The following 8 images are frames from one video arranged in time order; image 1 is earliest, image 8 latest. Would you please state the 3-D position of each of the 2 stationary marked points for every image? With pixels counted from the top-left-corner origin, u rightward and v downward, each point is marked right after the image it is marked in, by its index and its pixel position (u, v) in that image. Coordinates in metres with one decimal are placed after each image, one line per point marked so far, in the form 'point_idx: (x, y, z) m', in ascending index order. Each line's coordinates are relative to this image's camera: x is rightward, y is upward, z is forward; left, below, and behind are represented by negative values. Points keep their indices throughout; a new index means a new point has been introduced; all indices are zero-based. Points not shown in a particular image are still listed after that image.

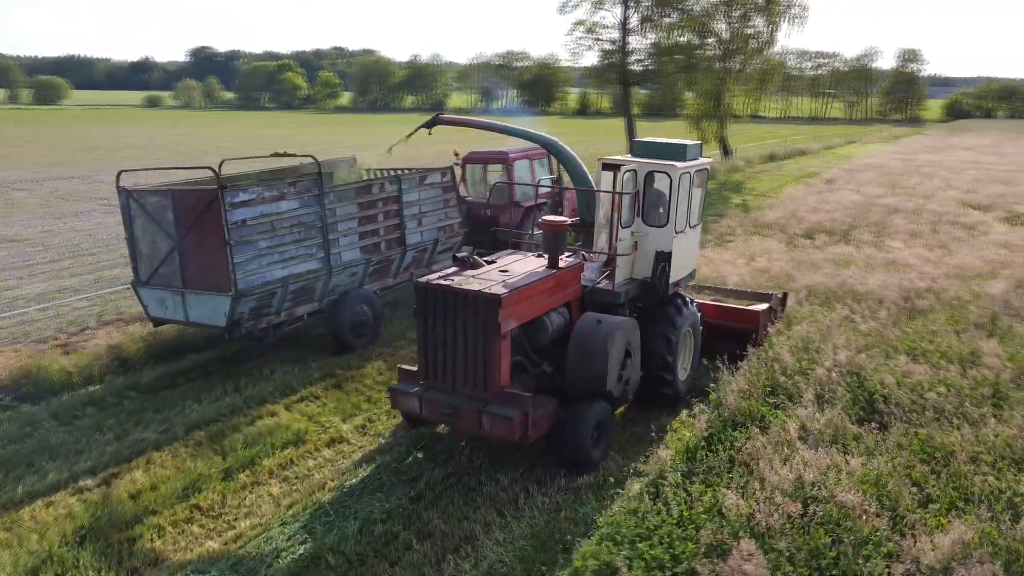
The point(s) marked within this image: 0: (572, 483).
0: (+0.4, -1.4, +5.8) m
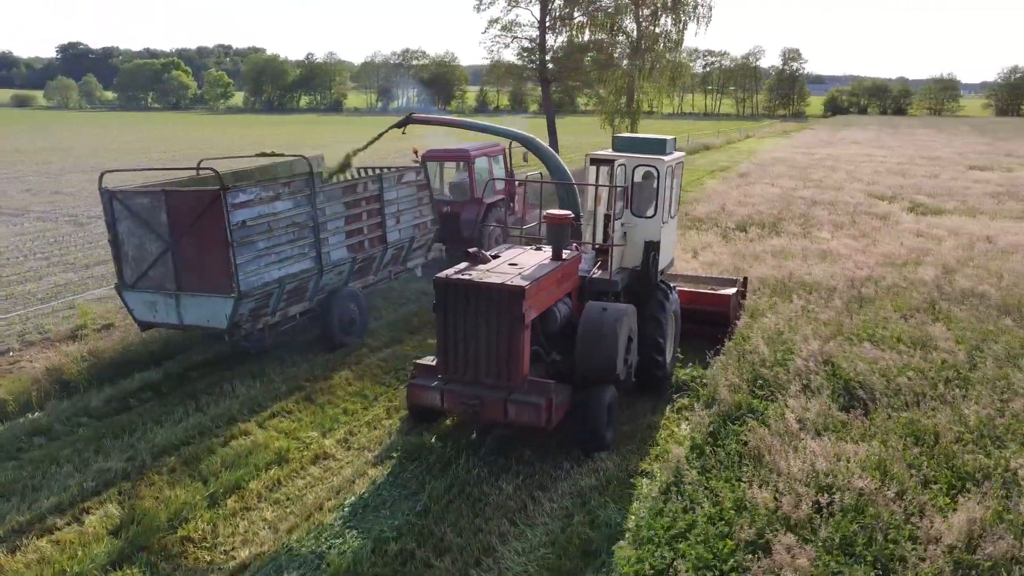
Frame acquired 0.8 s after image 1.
0: (+0.5, -1.5, +5.8) m
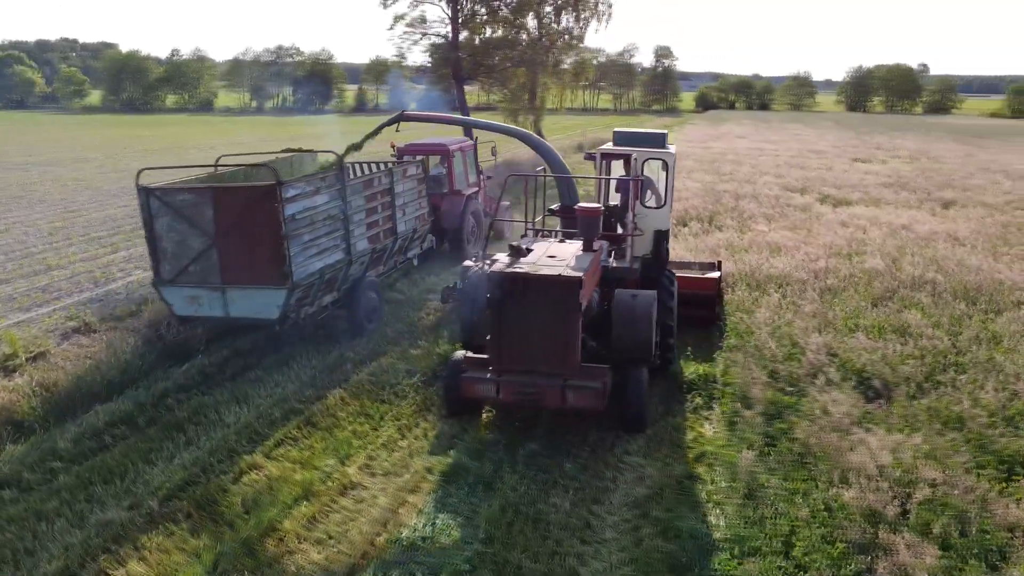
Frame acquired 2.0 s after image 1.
0: (+0.8, -1.5, +5.6) m
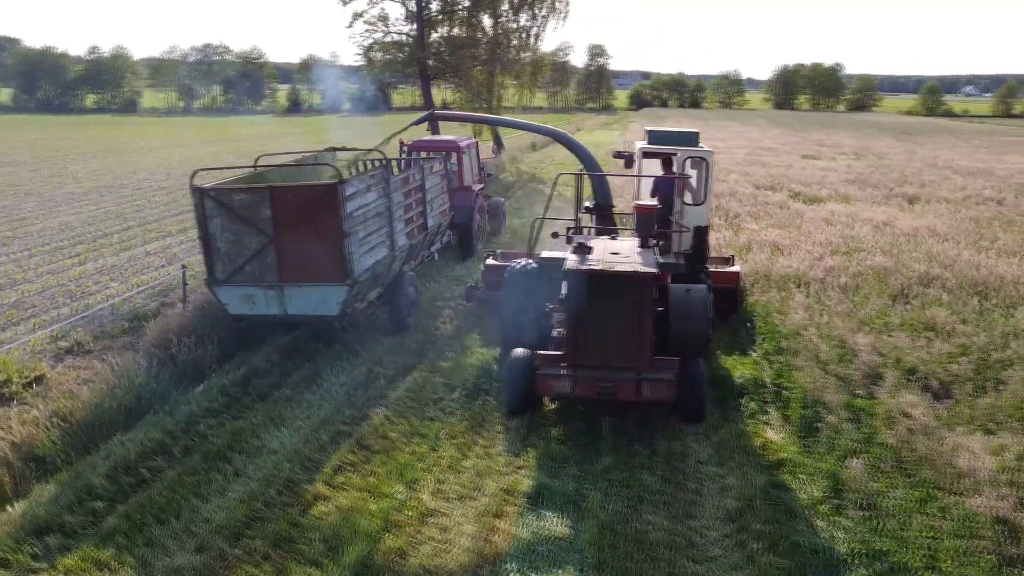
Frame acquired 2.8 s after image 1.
0: (+1.5, -1.5, +5.4) m
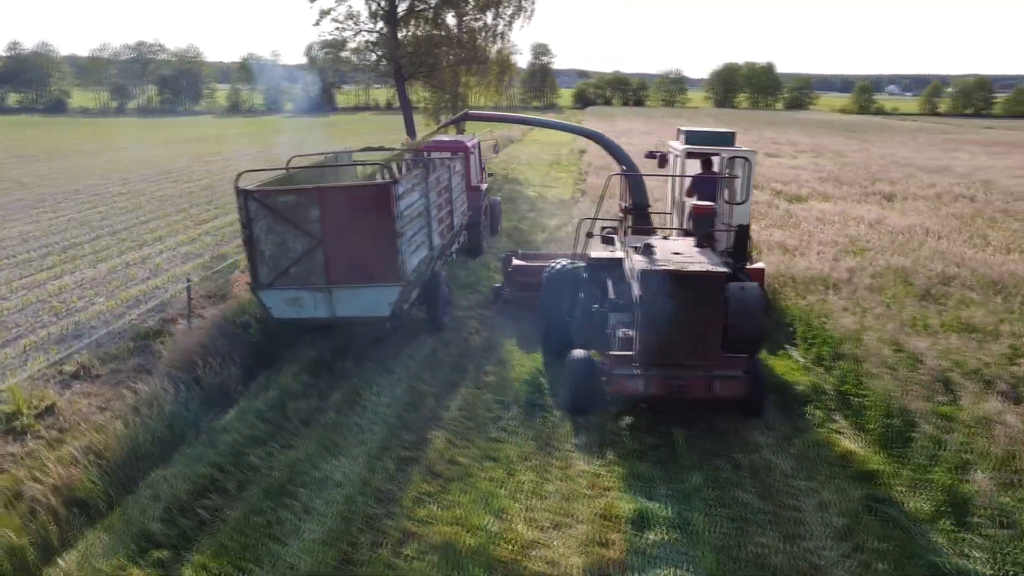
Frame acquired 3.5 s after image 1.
0: (+2.1, -1.6, +5.2) m
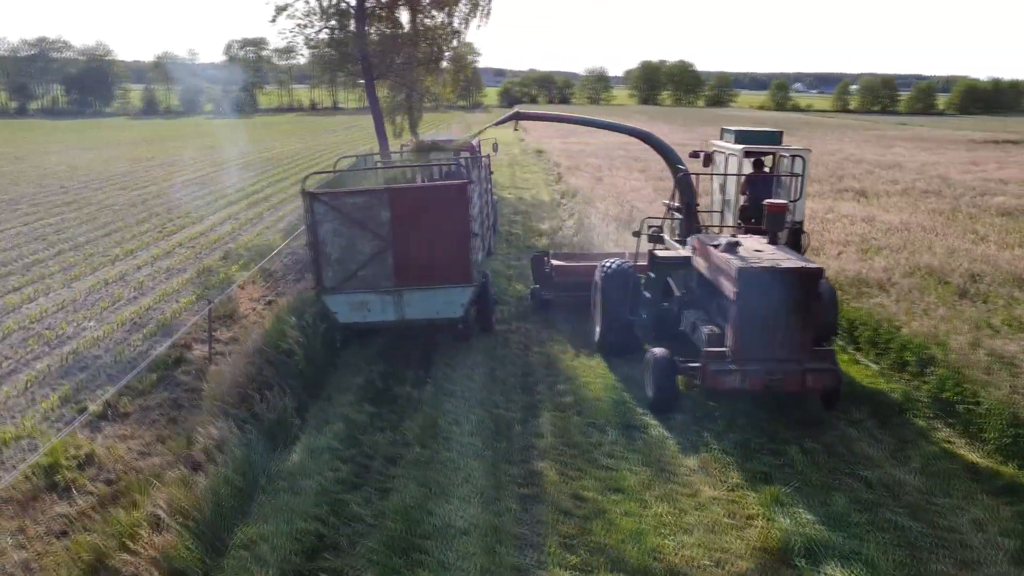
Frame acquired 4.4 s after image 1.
0: (+3.1, -1.7, +5.0) m
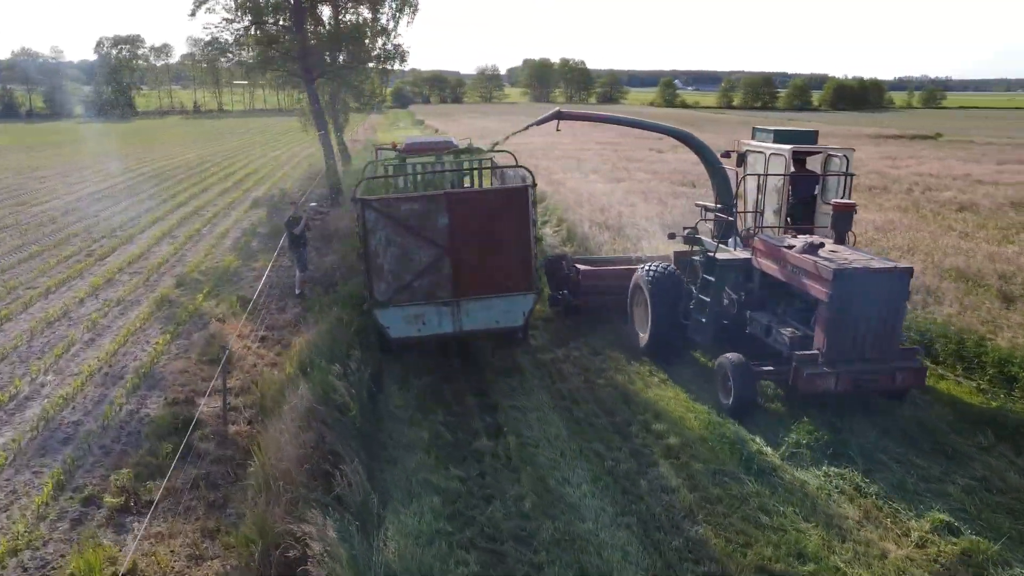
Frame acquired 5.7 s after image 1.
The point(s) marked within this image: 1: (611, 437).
0: (+4.2, -1.8, +4.5) m
1: (+0.8, -1.2, +6.4) m
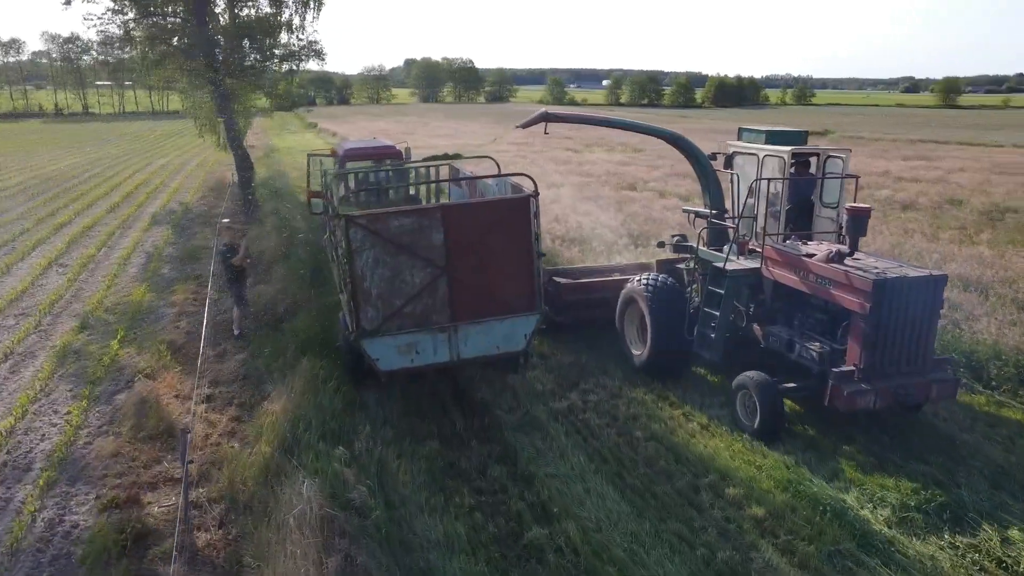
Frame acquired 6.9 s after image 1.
0: (+4.9, -1.9, +3.8) m
1: (+1.1, -1.5, +5.2) m
